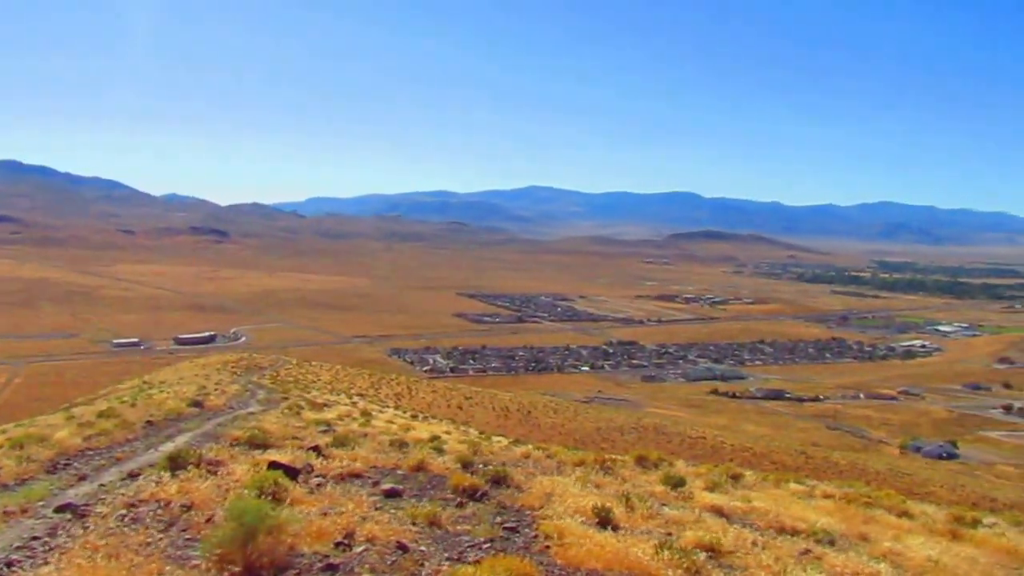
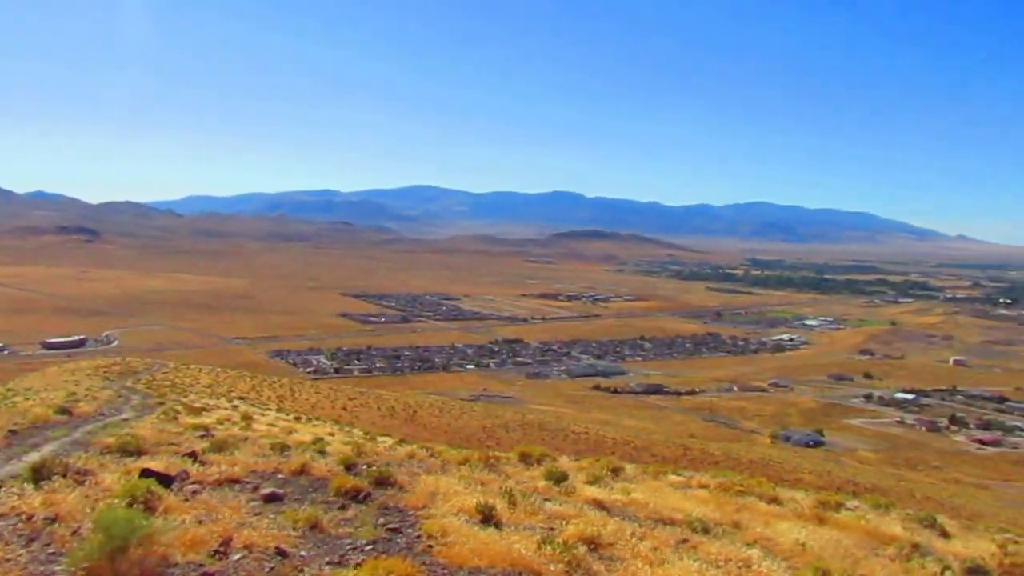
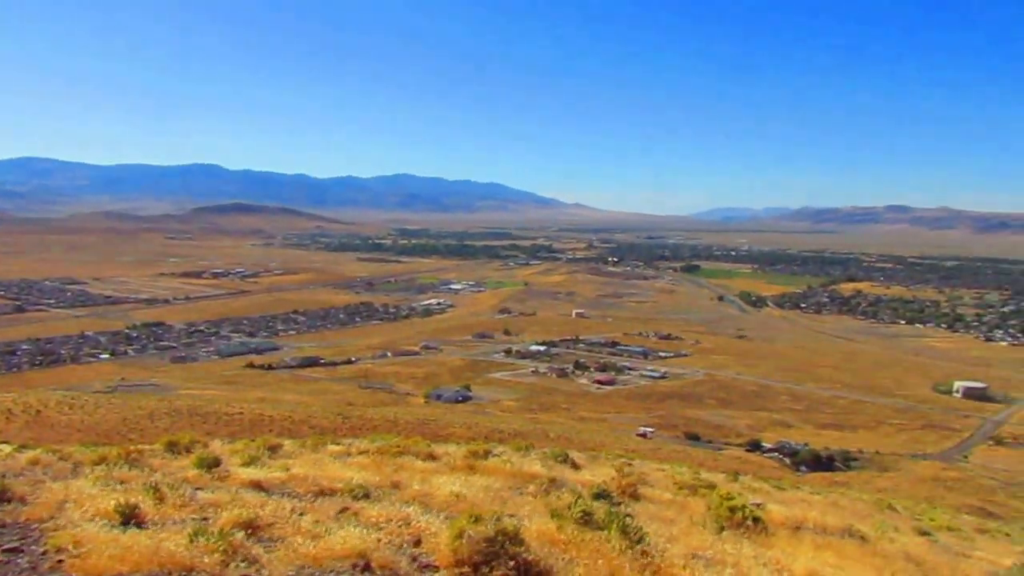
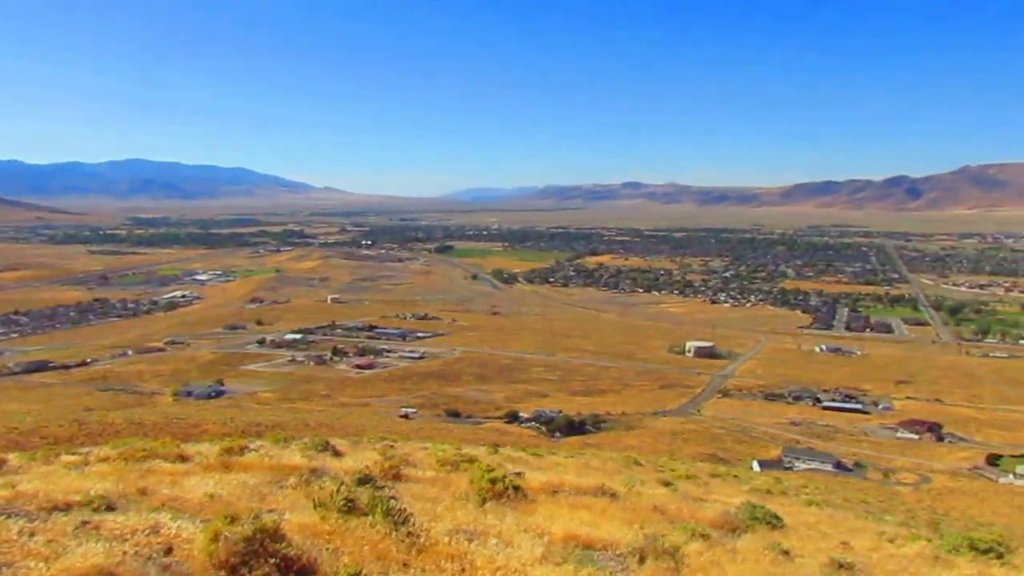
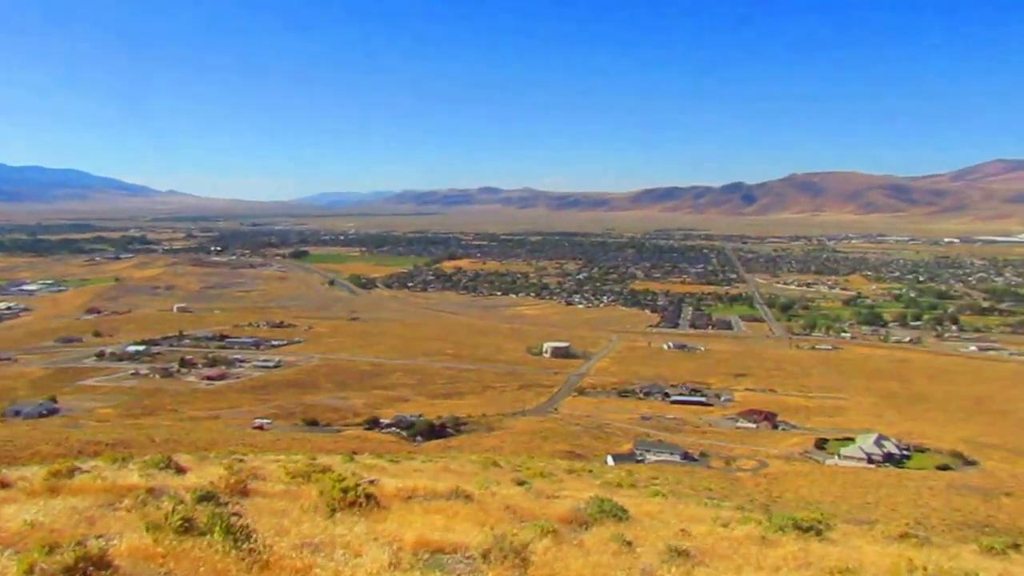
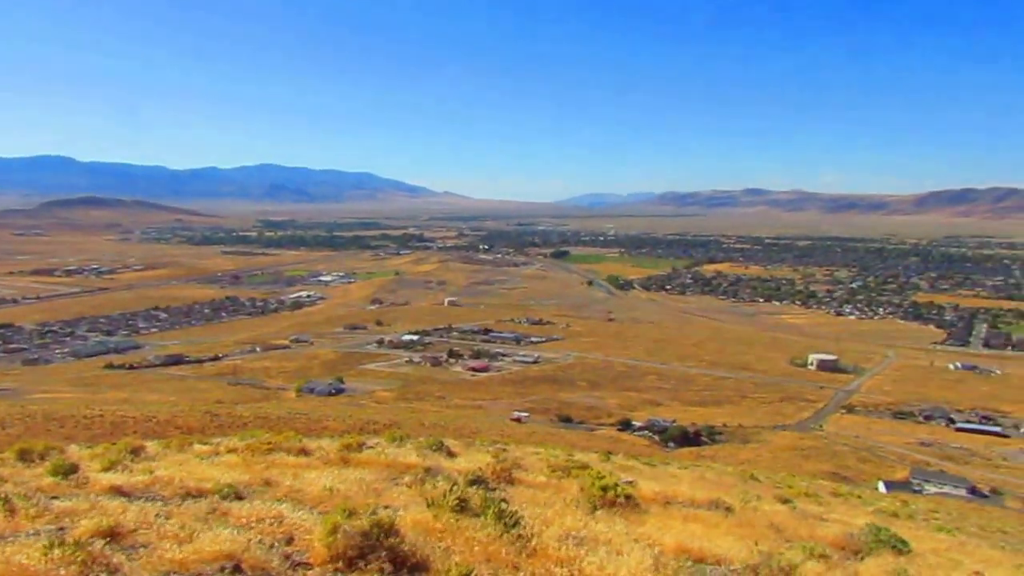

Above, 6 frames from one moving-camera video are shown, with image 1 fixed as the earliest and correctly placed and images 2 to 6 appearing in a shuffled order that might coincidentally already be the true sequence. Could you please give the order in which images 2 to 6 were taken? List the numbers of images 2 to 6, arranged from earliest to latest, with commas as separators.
2, 3, 6, 4, 5
